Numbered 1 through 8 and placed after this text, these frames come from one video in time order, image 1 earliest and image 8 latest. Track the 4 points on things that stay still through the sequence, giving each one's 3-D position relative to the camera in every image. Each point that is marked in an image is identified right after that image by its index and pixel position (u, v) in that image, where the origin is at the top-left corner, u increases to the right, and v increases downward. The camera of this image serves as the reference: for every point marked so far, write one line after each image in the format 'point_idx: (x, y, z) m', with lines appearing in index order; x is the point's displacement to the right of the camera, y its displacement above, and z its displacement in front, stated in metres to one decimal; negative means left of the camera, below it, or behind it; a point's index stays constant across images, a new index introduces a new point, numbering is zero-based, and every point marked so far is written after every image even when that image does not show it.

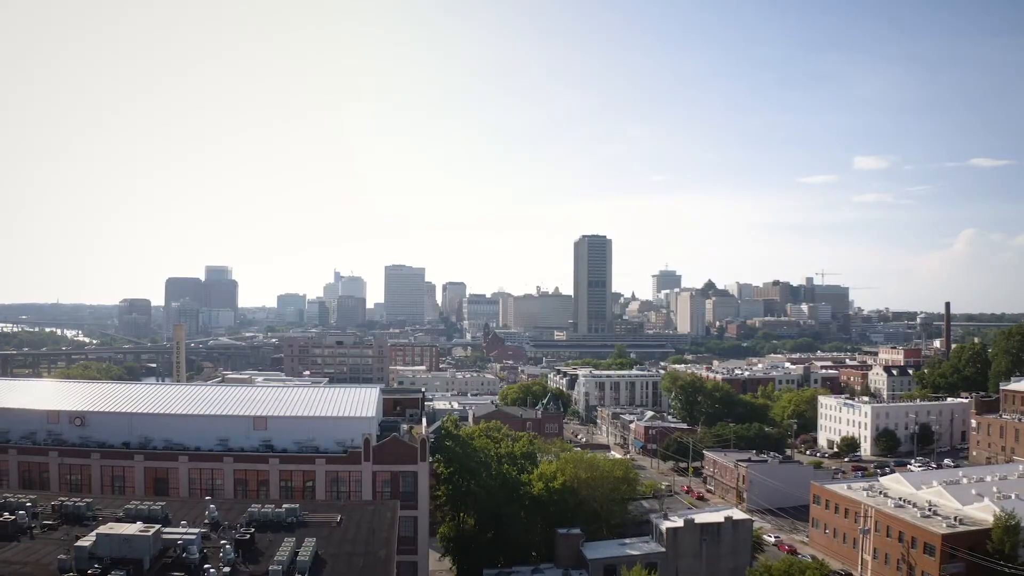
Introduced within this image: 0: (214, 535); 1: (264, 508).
0: (-5.7, -4.8, +13.2) m
1: (-5.1, -4.6, +14.3) m
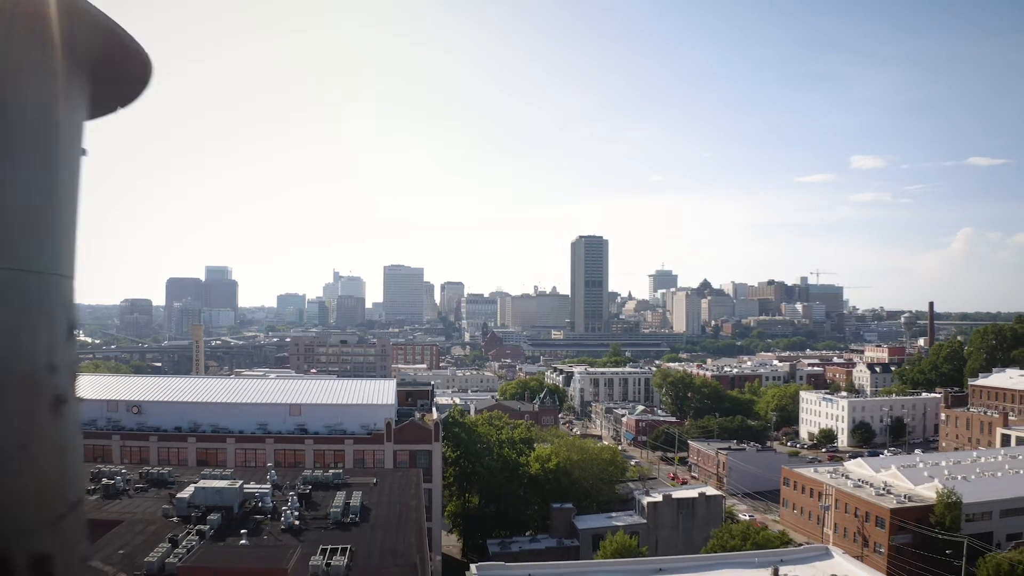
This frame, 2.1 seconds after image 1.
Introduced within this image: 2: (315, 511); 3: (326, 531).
0: (-5.6, -5.0, +16.7) m
1: (-5.1, -4.8, +17.8) m
2: (-4.4, -5.0, +15.5) m
3: (-3.9, -5.1, +14.3) m
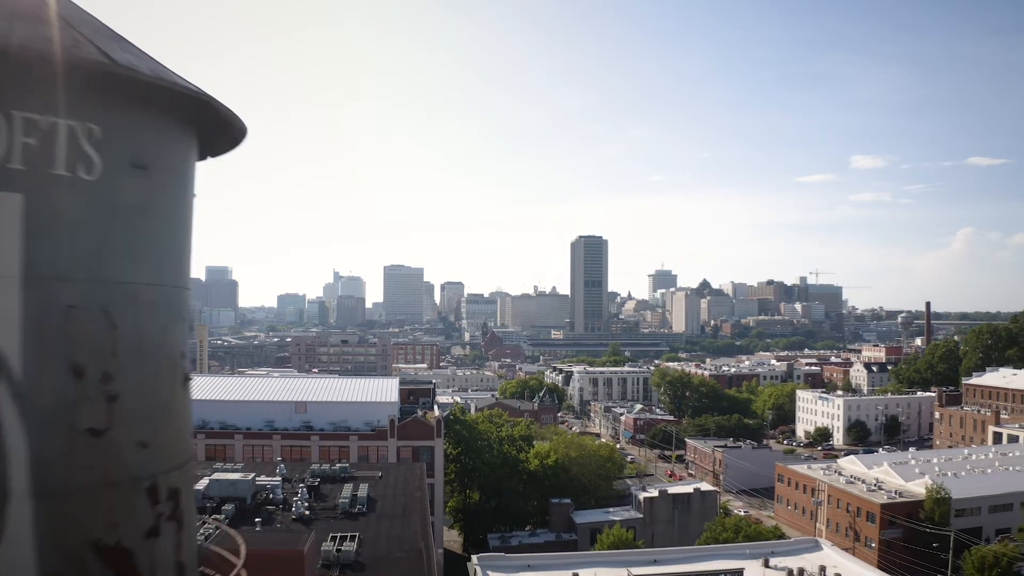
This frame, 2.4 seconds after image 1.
0: (-5.7, -5.0, +17.5) m
1: (-5.1, -4.8, +18.5) m
2: (-4.5, -5.1, +16.3) m
3: (-3.9, -5.1, +15.0) m
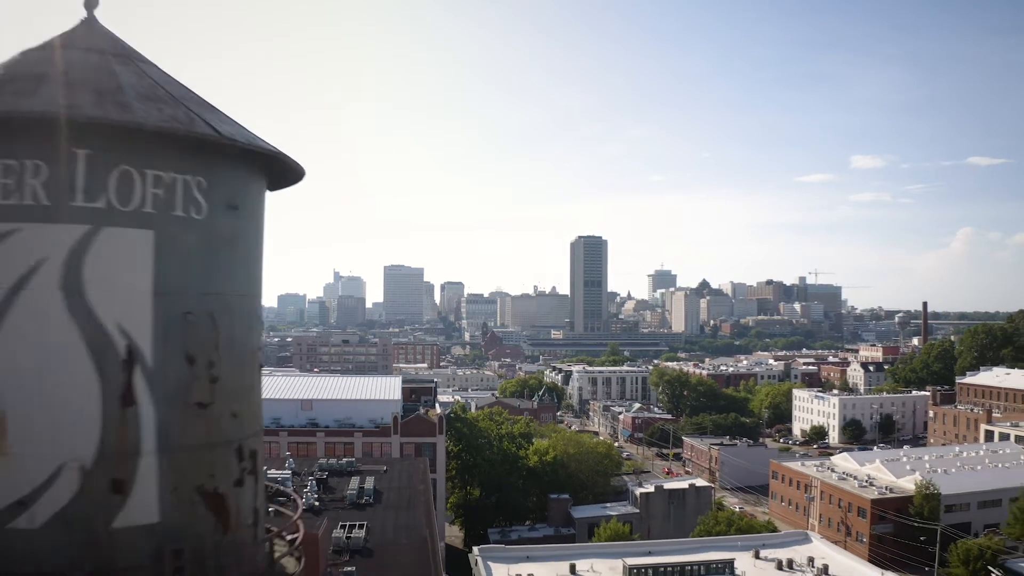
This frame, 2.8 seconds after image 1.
0: (-5.7, -5.1, +18.2) m
1: (-5.1, -4.9, +19.3) m
2: (-4.5, -5.1, +17.0) m
3: (-3.9, -5.1, +15.8) m
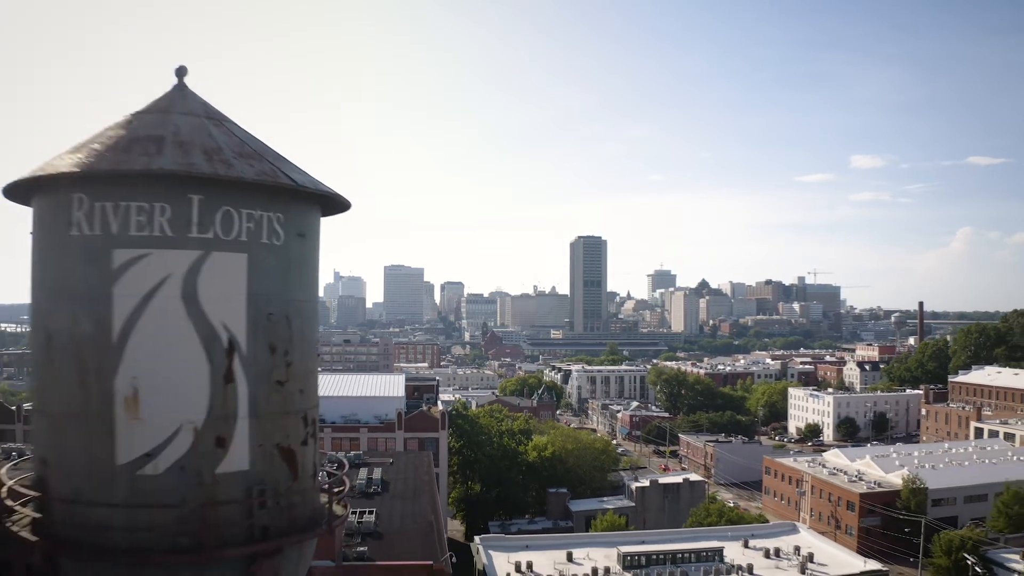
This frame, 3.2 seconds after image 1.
0: (-5.7, -5.1, +19.3) m
1: (-5.1, -4.9, +20.3) m
2: (-4.5, -5.2, +18.0) m
3: (-3.9, -5.2, +16.8) m
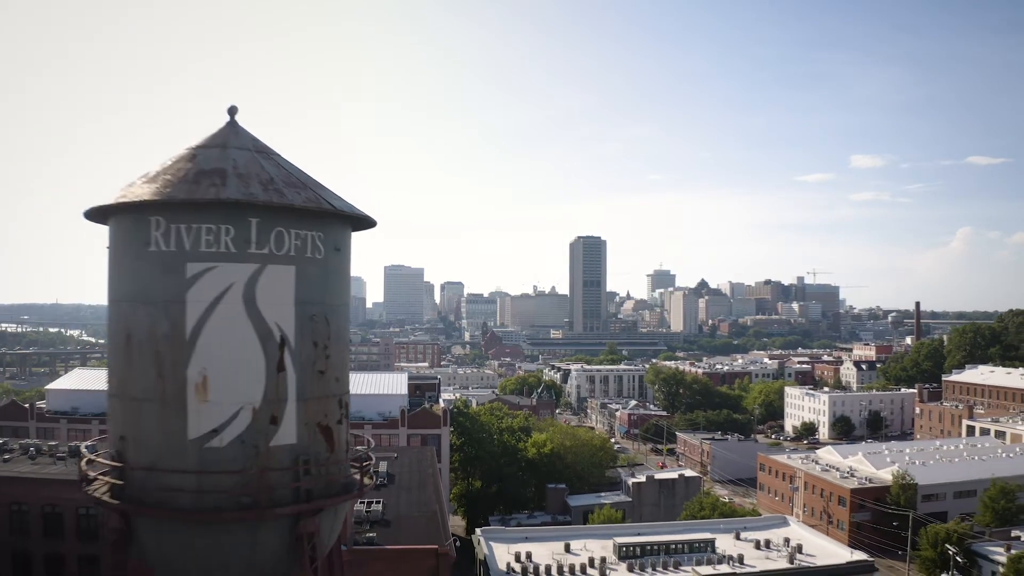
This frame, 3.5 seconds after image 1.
0: (-5.7, -5.1, +20.1) m
1: (-5.1, -4.9, +21.2) m
2: (-4.5, -5.2, +18.9) m
3: (-3.9, -5.2, +17.7) m
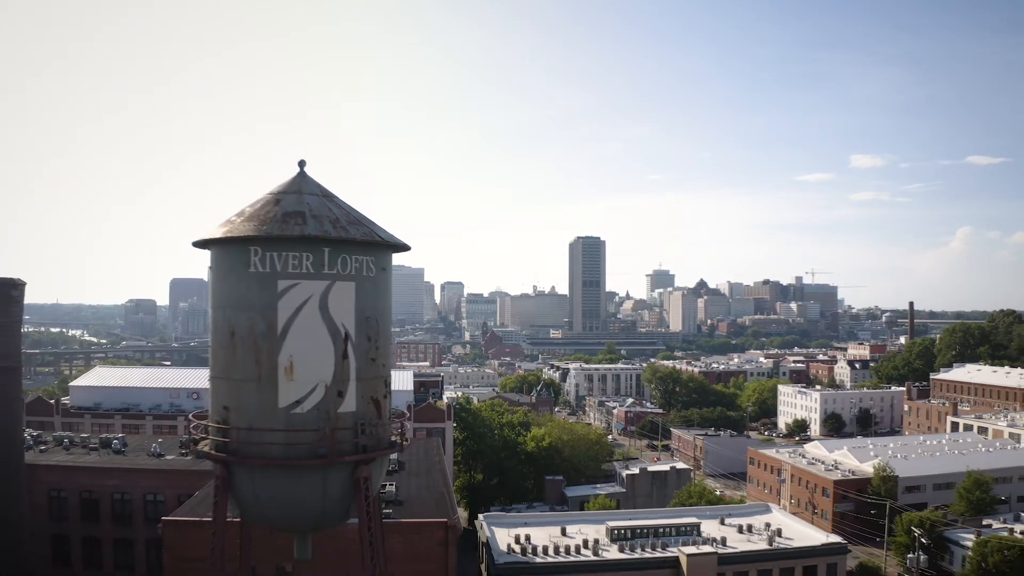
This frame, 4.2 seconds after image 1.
0: (-5.7, -5.2, +21.9) m
1: (-5.1, -5.0, +22.9) m
2: (-4.5, -5.3, +20.6) m
3: (-3.9, -5.3, +19.4) m
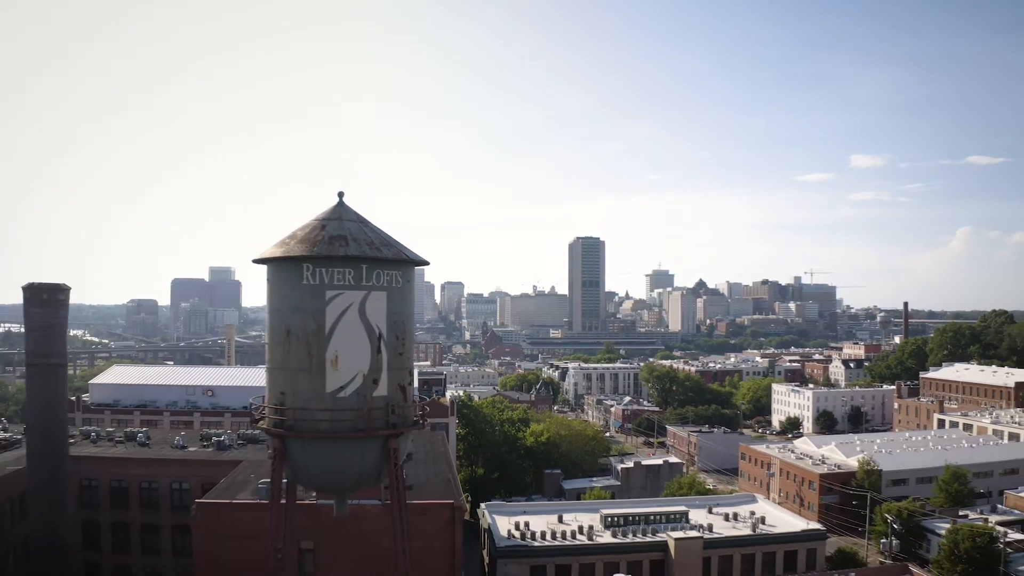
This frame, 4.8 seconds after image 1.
0: (-5.7, -5.3, +23.5) m
1: (-5.1, -5.1, +24.5) m
2: (-4.5, -5.4, +22.2) m
3: (-3.9, -5.4, +21.0) m
